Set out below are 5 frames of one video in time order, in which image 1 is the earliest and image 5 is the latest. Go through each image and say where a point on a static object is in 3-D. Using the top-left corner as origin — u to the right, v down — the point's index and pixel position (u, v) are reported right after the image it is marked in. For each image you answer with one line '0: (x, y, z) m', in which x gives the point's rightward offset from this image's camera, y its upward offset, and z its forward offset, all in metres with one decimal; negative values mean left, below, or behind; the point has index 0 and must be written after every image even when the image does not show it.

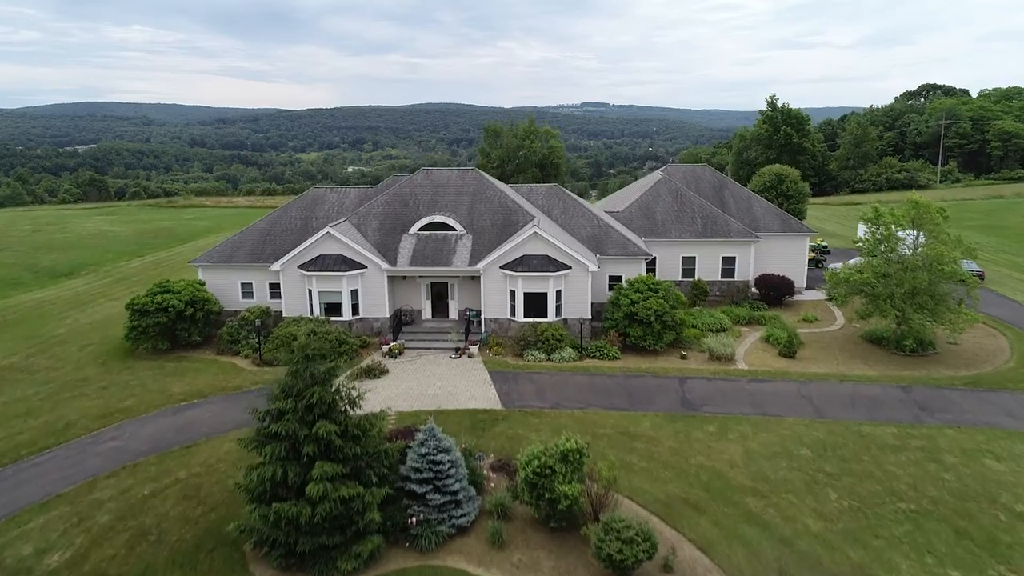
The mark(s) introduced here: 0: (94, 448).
0: (-8.7, -3.3, +14.9) m
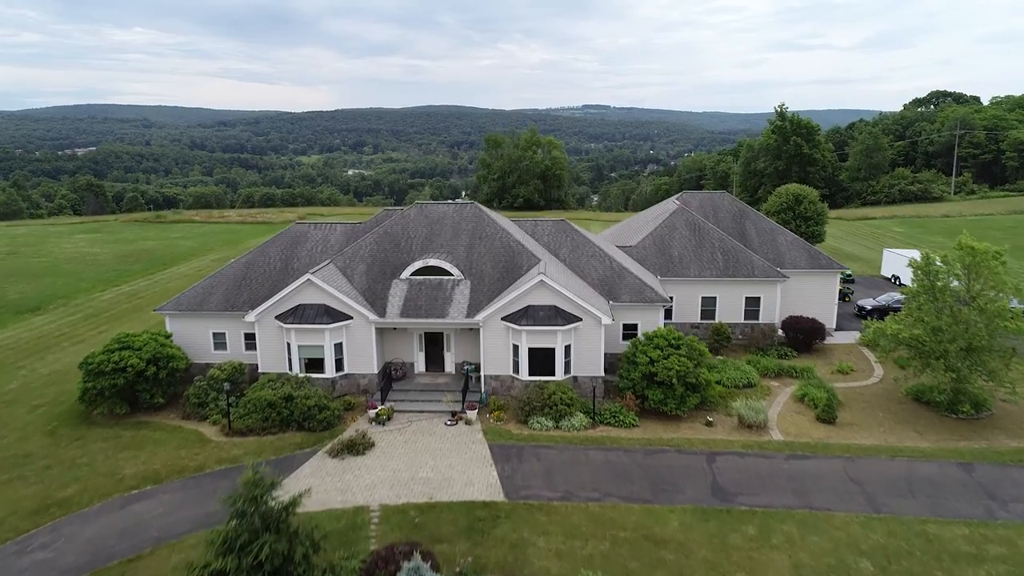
0: (-8.6, -4.8, +12.5) m
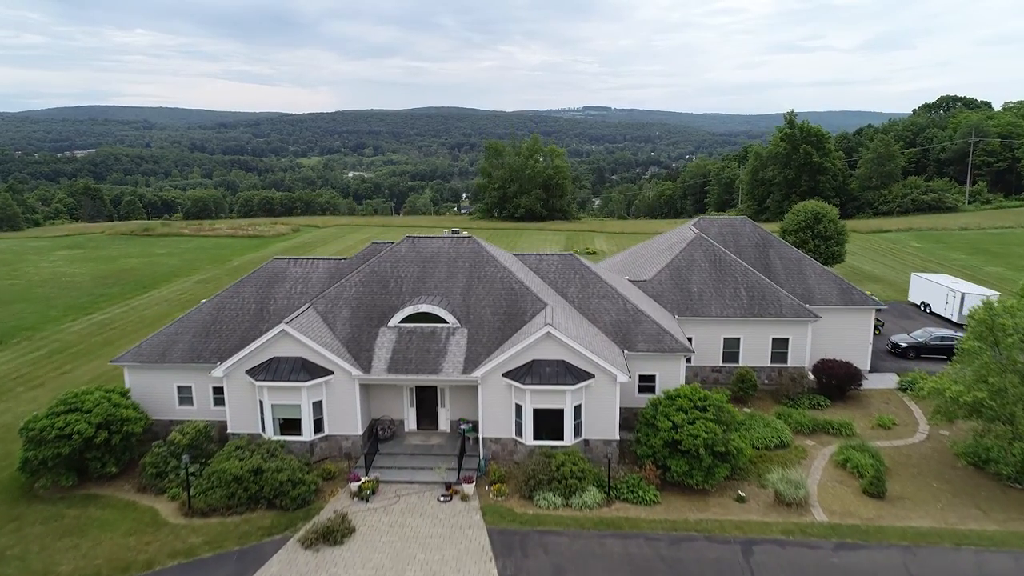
0: (-8.6, -6.0, +10.2) m
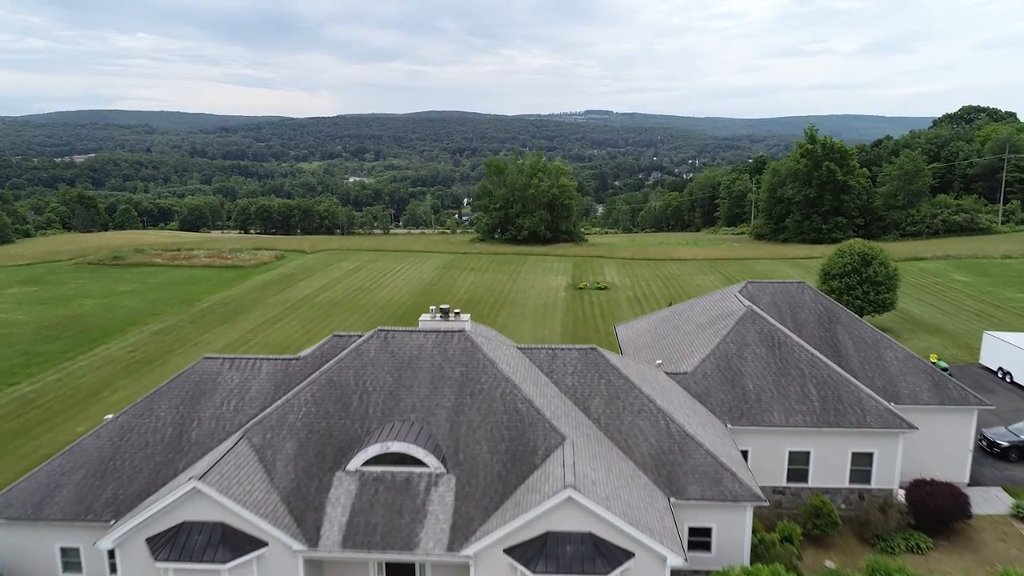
0: (-8.5, -8.3, +5.2) m
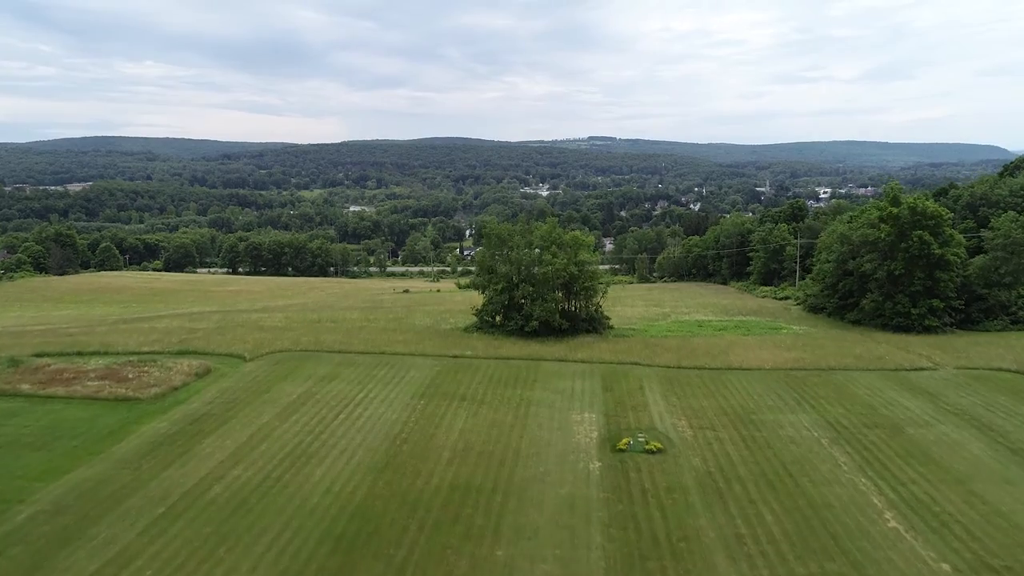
0: (-8.4, -14.1, -10.5) m
